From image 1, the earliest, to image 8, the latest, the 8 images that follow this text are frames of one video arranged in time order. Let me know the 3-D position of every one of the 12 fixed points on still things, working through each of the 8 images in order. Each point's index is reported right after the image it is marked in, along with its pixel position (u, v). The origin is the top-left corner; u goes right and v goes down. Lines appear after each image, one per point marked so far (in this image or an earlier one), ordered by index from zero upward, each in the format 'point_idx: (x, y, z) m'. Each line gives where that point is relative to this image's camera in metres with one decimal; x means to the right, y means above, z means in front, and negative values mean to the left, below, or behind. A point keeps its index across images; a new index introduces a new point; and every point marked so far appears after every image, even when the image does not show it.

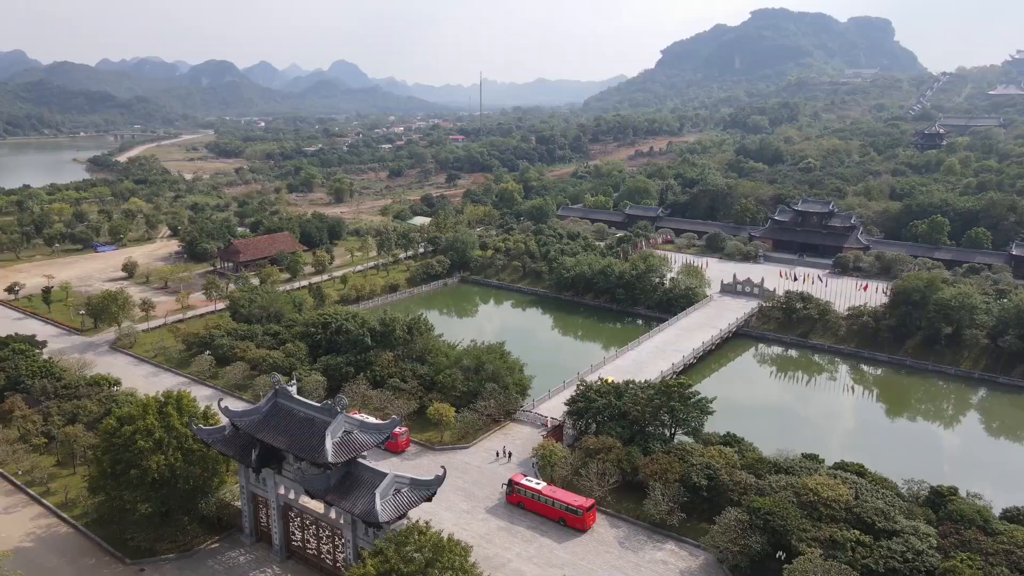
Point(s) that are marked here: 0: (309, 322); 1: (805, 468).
0: (-5.4, -0.9, +19.7) m
1: (+5.0, -3.1, +12.4) m
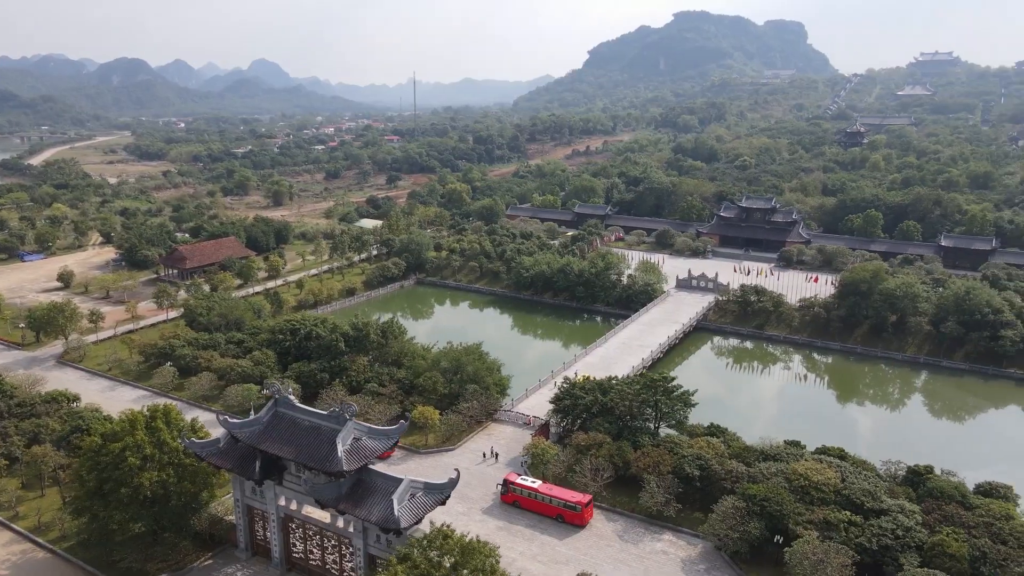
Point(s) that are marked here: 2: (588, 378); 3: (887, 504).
0: (-6.2, -1.1, +19.2) m
1: (+5.0, -3.0, +12.9) m
2: (+1.7, -2.0, +16.4) m
3: (+5.9, -3.4, +11.4) m
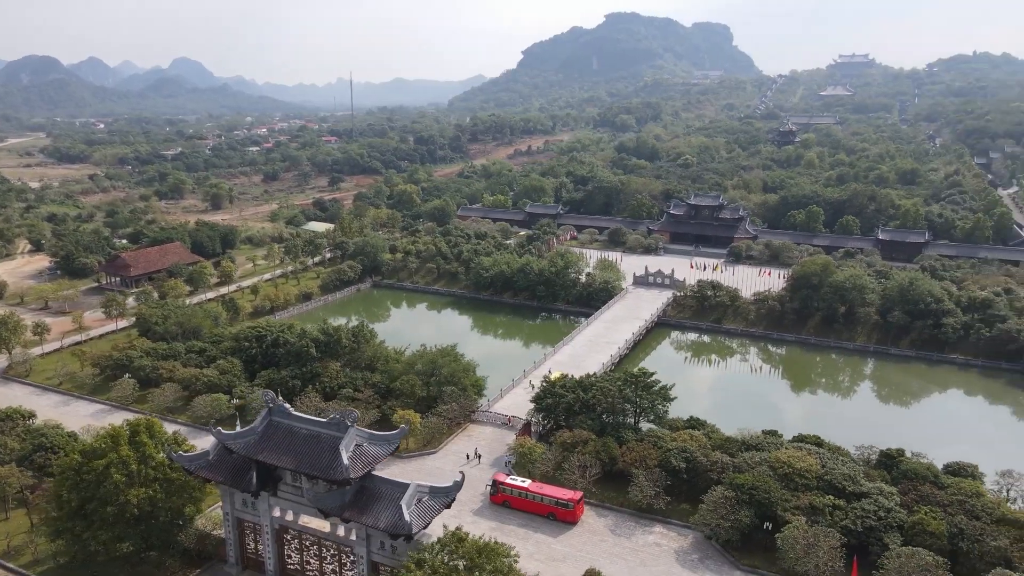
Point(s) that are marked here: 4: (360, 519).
0: (-6.9, -1.2, +18.7) m
1: (+4.8, -2.9, +13.4) m
2: (+1.2, -2.0, +16.5) m
3: (+5.8, -3.3, +12.0) m
4: (-2.0, -3.0, +9.5) m
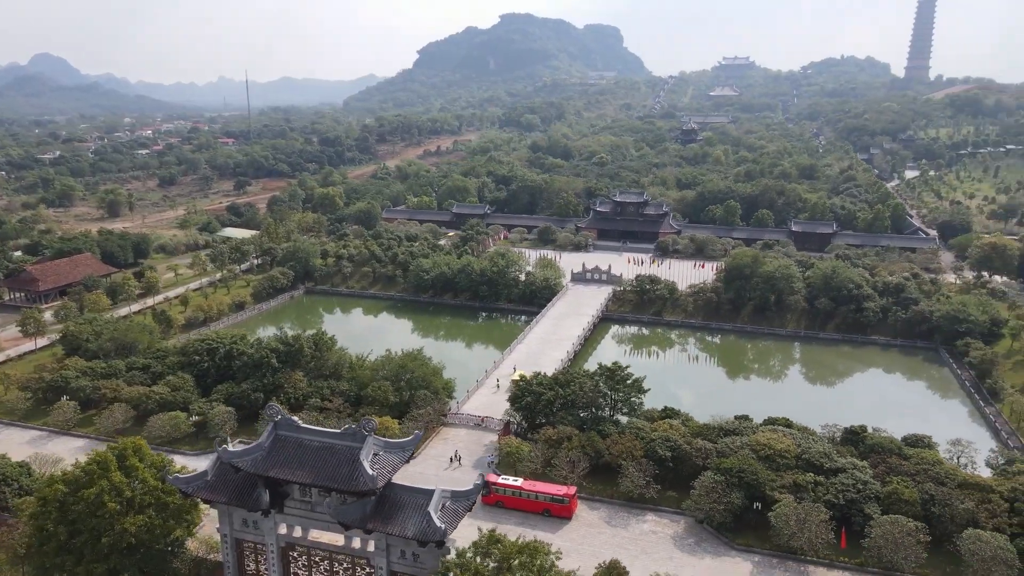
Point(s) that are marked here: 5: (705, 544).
0: (-7.8, -1.5, +17.7) m
1: (+4.5, -2.7, +14.1) m
2: (+0.6, -2.0, +16.7) m
3: (+5.8, -3.1, +12.8) m
4: (-1.6, -3.1, +9.3) m
5: (+3.2, -4.3, +12.1) m
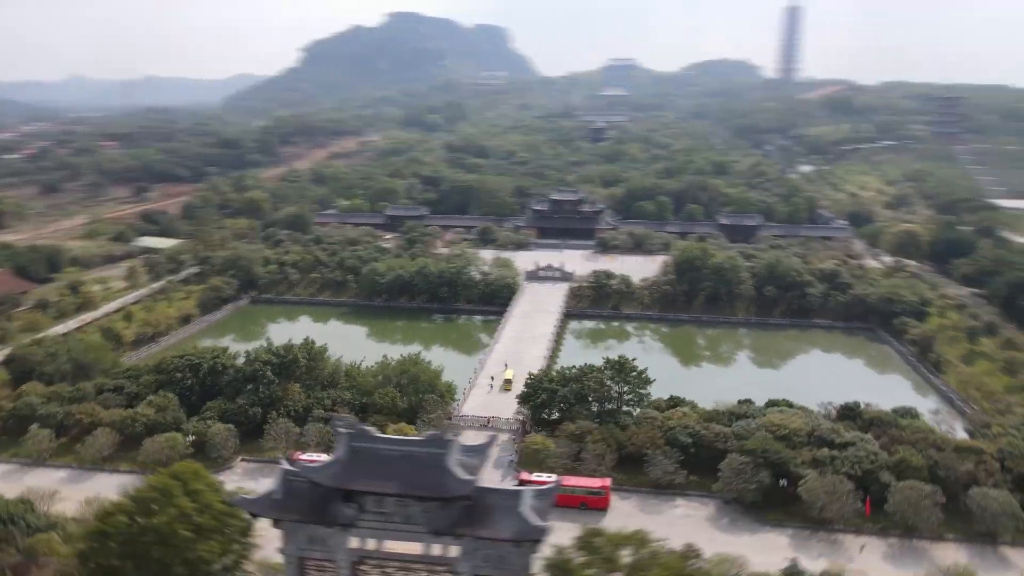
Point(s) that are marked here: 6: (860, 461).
0: (-7.8, -1.8, +16.6) m
1: (+4.9, -2.5, +14.9) m
2: (+0.6, -1.9, +16.9) m
3: (+6.4, -2.8, +13.8) m
4: (-0.4, -3.1, +9.2) m
5: (+4.0, -4.1, +12.7) m
6: (+6.3, -3.1, +13.1) m
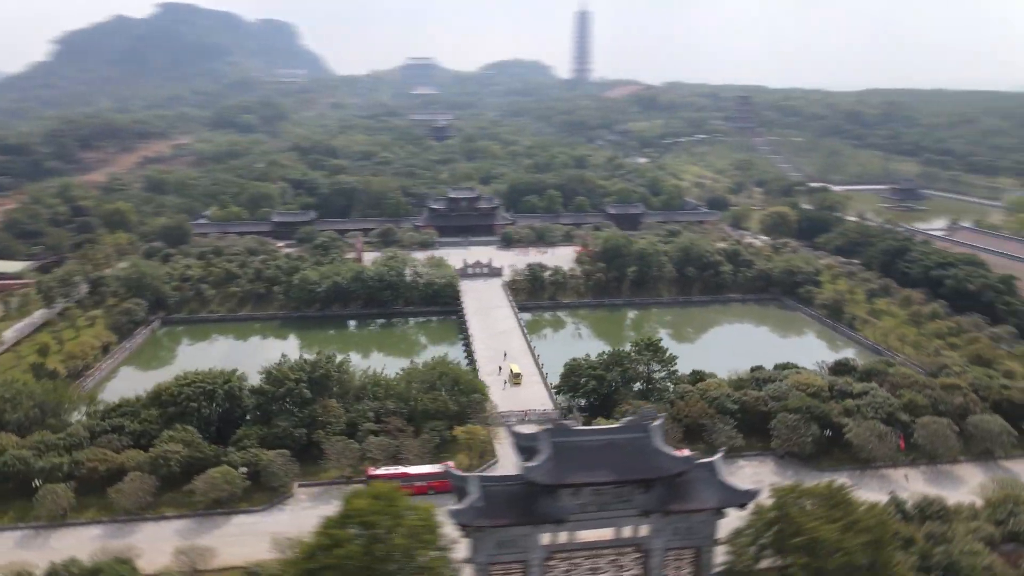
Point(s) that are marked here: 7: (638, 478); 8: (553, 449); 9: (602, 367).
0: (-6.9, -2.2, +14.9) m
1: (+5.9, -2.0, +16.6) m
2: (+1.2, -1.7, +17.3) m
3: (+7.6, -2.2, +16.0) m
4: (+2.4, -2.9, +9.7) m
5: (+5.7, -3.6, +14.3) m
6: (+7.7, -2.5, +15.3) m
7: (+1.6, -2.5, +9.5) m
8: (+0.5, -2.1, +9.6) m
9: (+2.0, -1.8, +16.5) m
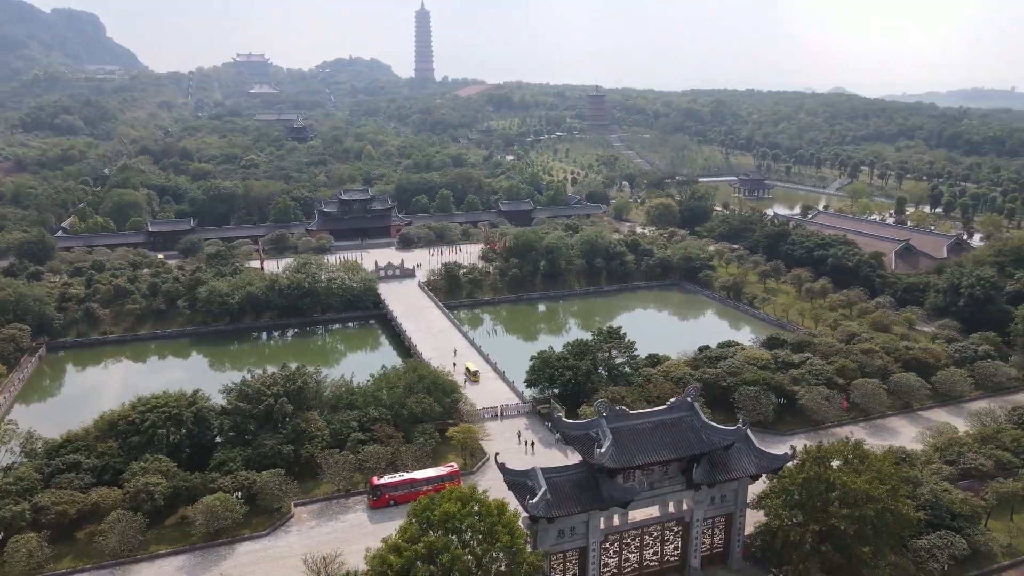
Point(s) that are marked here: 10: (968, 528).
0: (-7.0, -2.5, +13.5) m
1: (+5.2, -1.6, +17.9) m
2: (+0.4, -1.6, +17.7) m
3: (+7.0, -1.7, +17.7) m
4: (+3.2, -2.7, +10.5) m
5: (+5.5, -3.3, +15.7) m
6: (+7.2, -2.0, +17.0) m
7: (+2.5, -2.3, +10.1) m
8: (+1.4, -2.0, +9.9) m
9: (+1.3, -1.6, +17.0) m
10: (+7.2, -3.8, +11.4) m
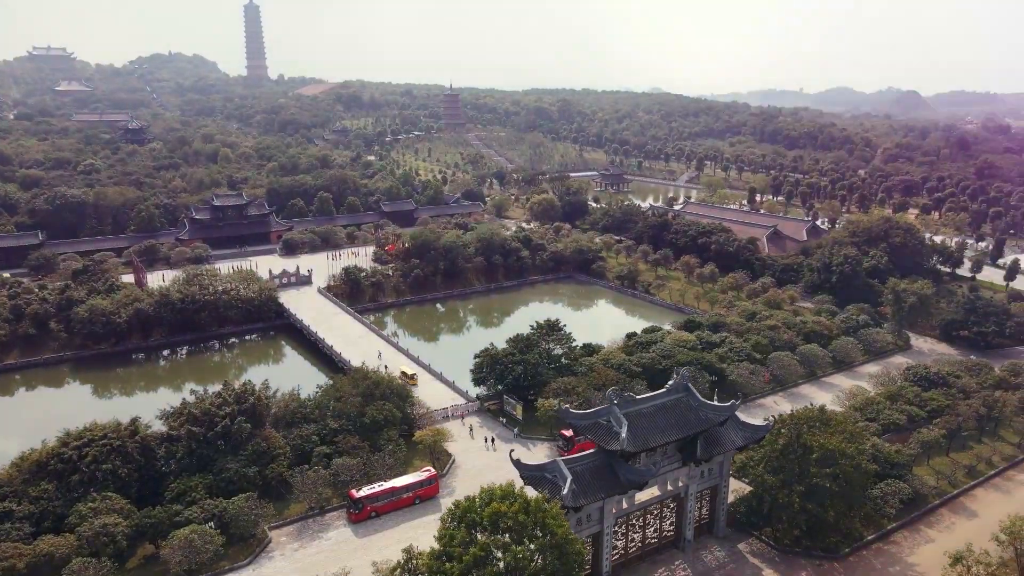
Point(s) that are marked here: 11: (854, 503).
0: (-7.2, -2.9, +12.1) m
1: (+3.6, -1.3, +18.9) m
2: (-1.0, -1.6, +17.7) m
3: (+5.4, -1.3, +19.1) m
4: (+3.3, -2.5, +11.2) m
5: (+4.5, -2.9, +16.8) m
6: (+5.8, -1.6, +18.5) m
7: (+2.7, -2.1, +10.7) m
8: (+1.6, -1.9, +10.3) m
9: (0.0, -1.5, +17.2) m
10: (+7.1, -3.3, +13.0) m
11: (+5.4, -3.4, +11.4) m
